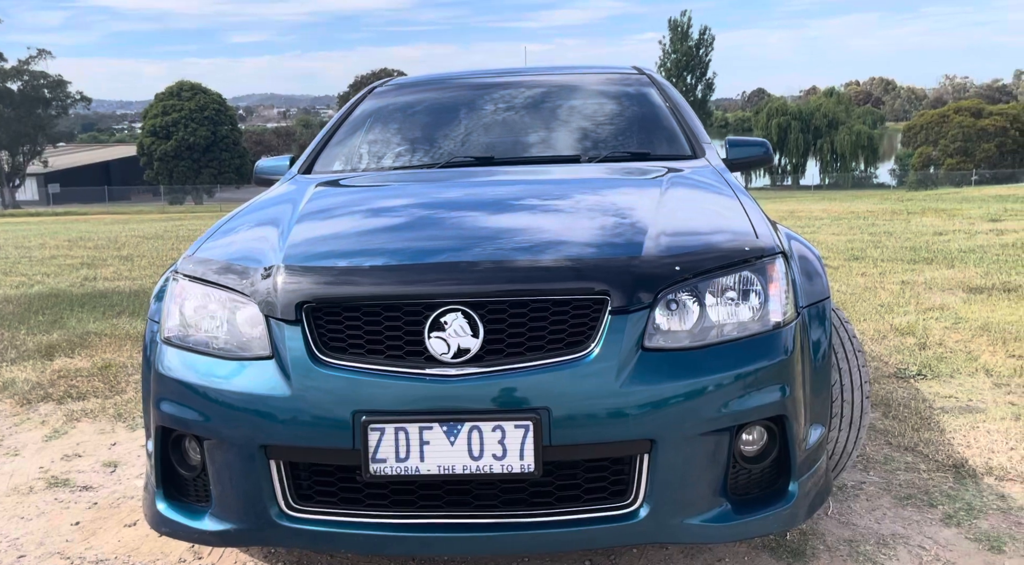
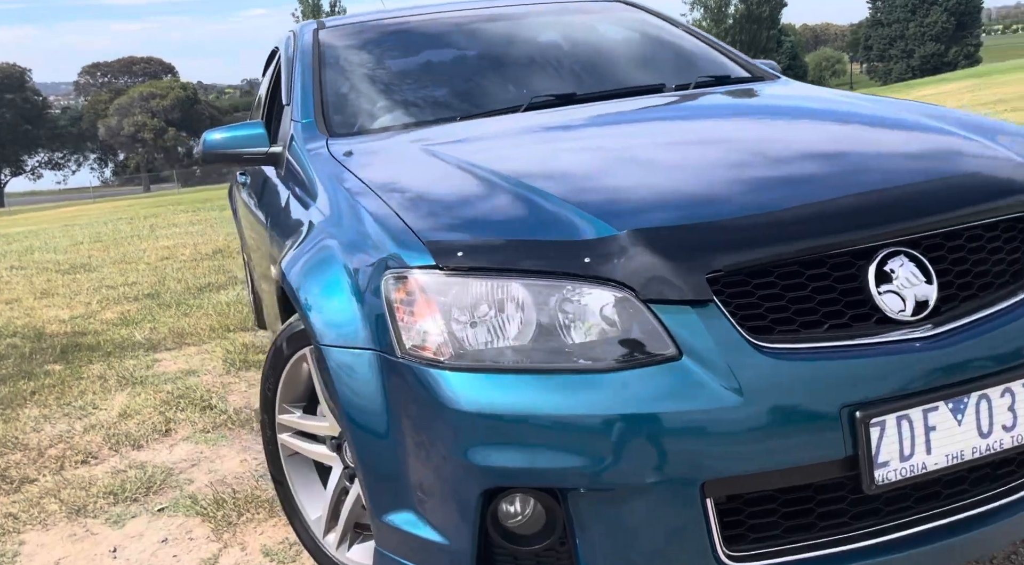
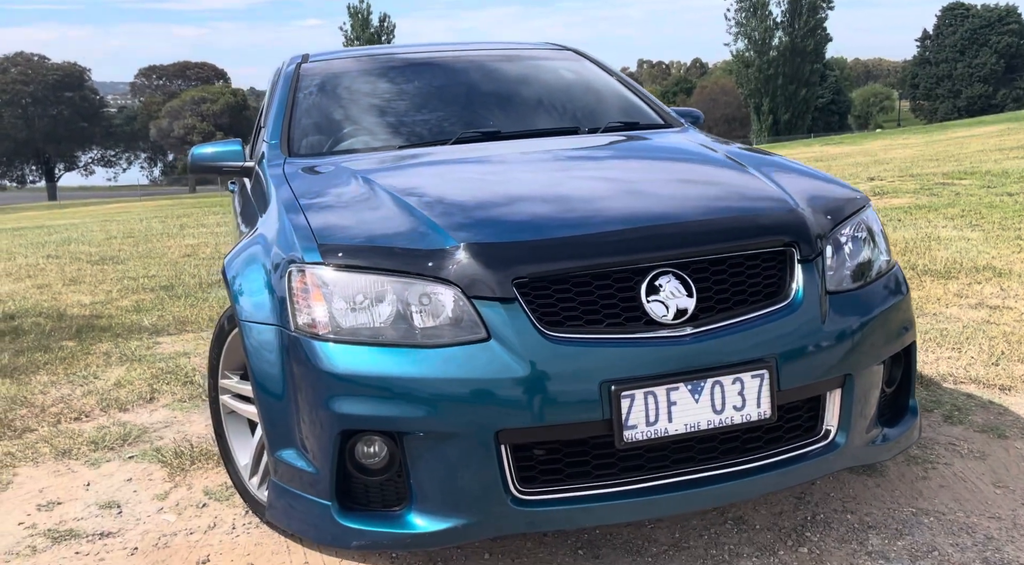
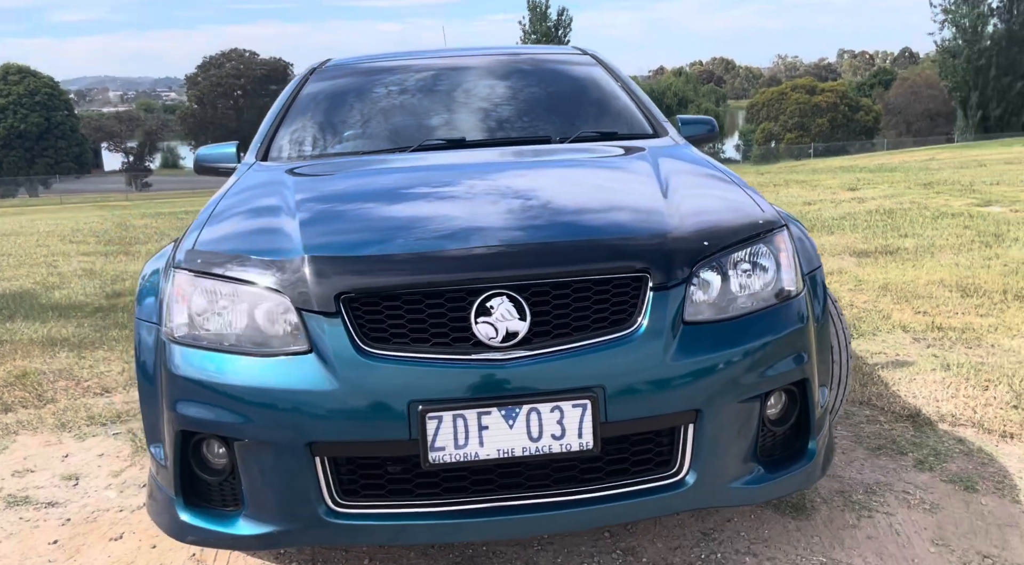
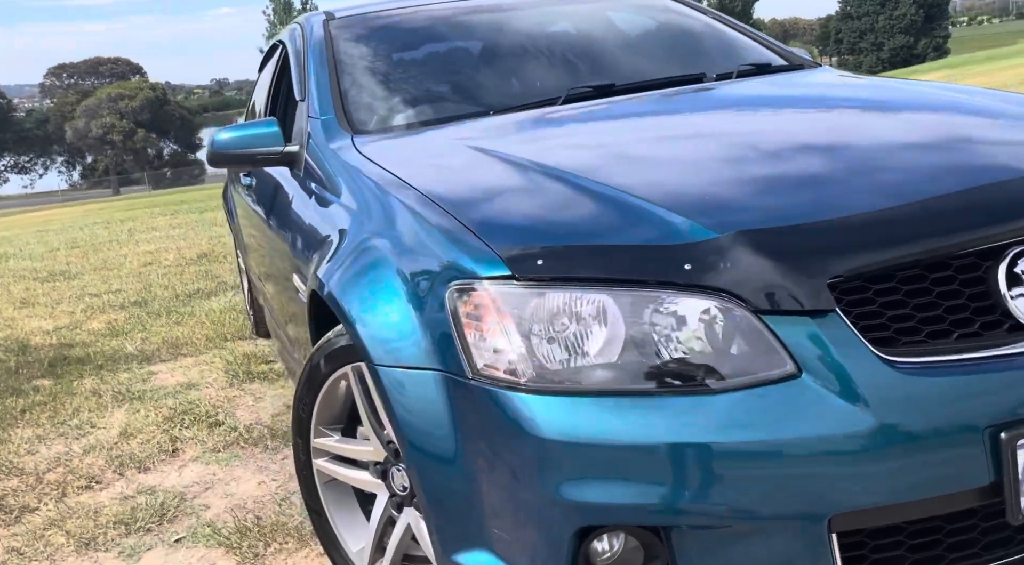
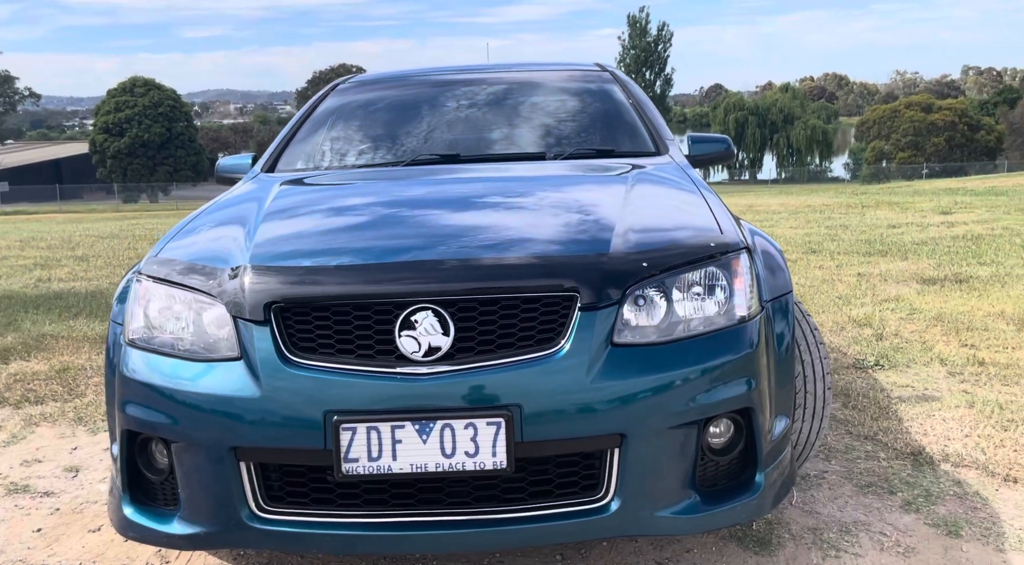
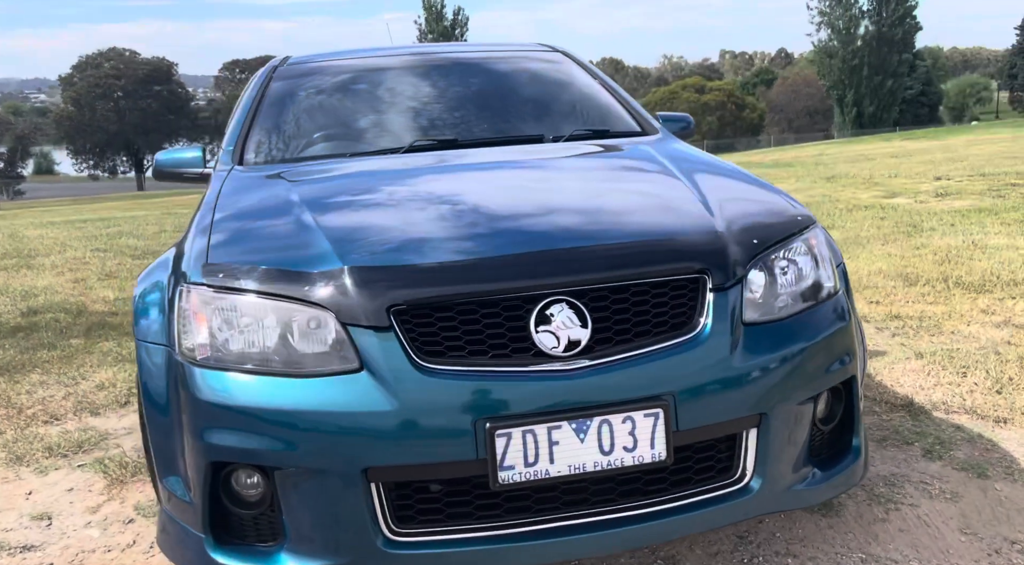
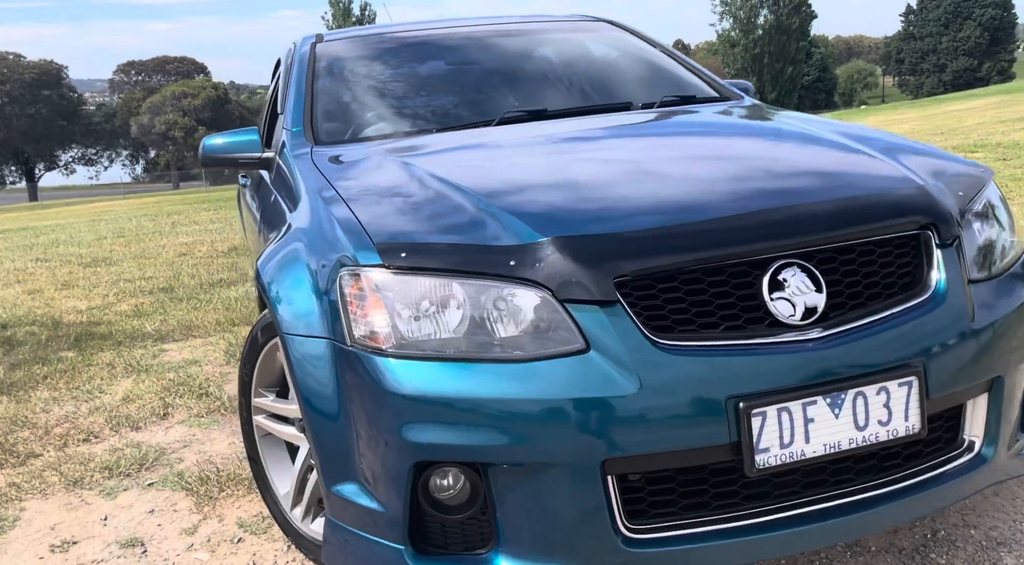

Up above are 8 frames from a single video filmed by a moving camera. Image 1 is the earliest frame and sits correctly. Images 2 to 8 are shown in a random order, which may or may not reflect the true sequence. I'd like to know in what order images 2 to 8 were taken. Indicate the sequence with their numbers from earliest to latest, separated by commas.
6, 4, 7, 3, 8, 2, 5
